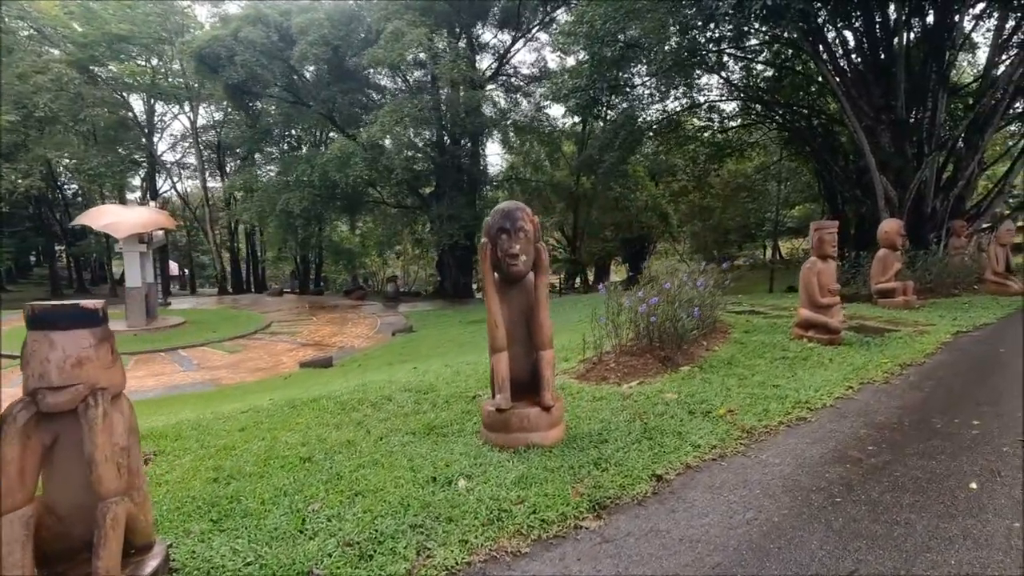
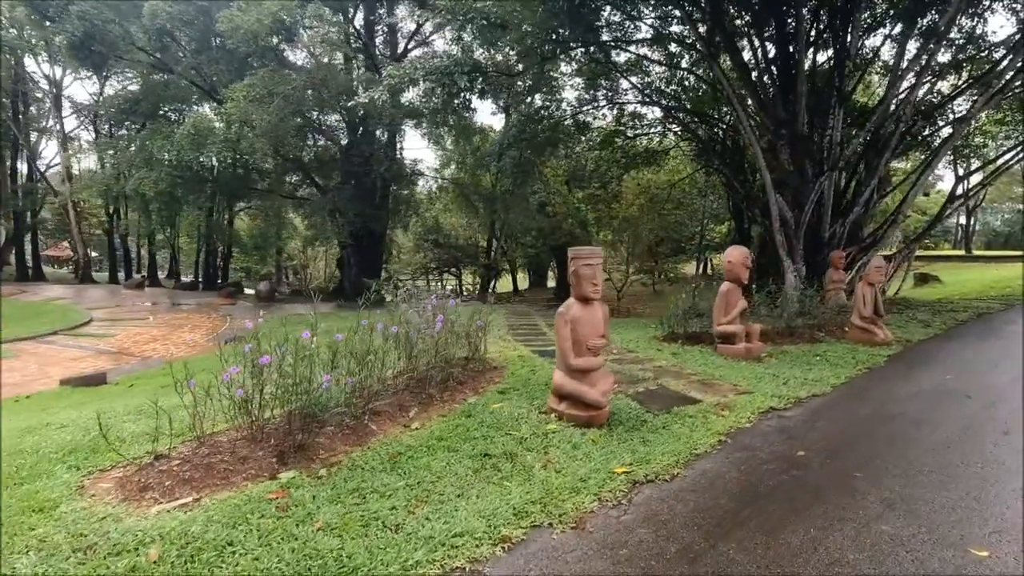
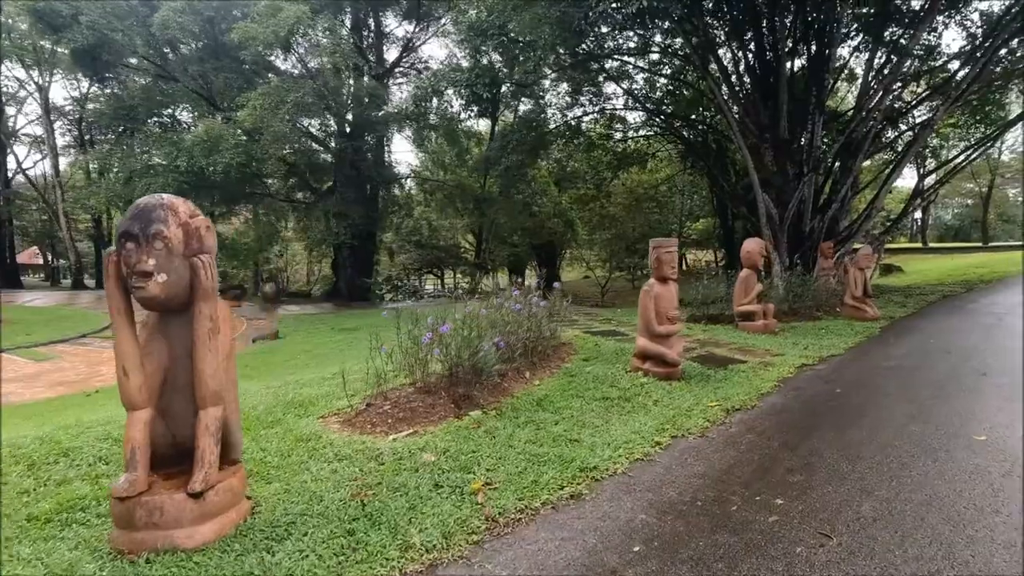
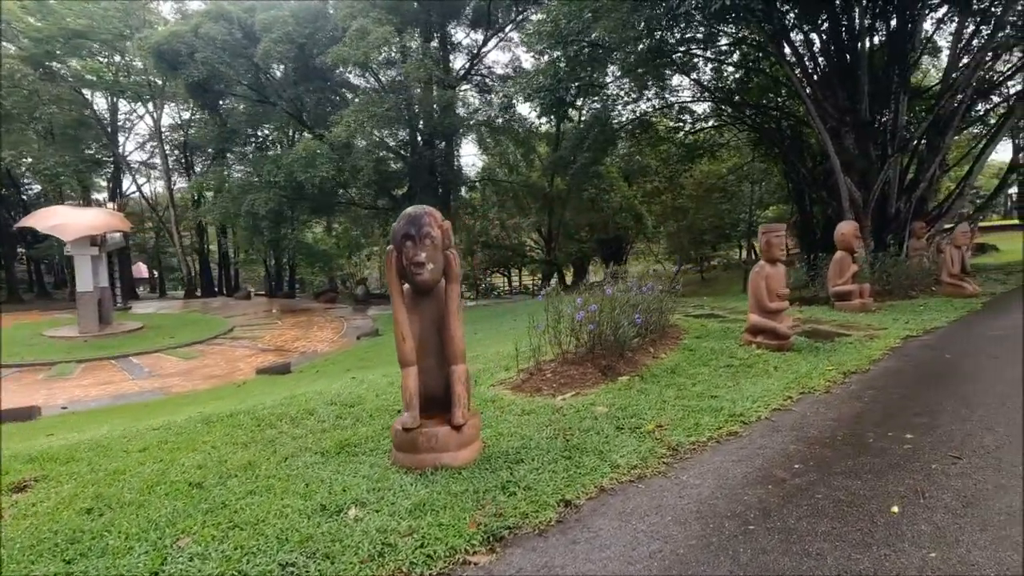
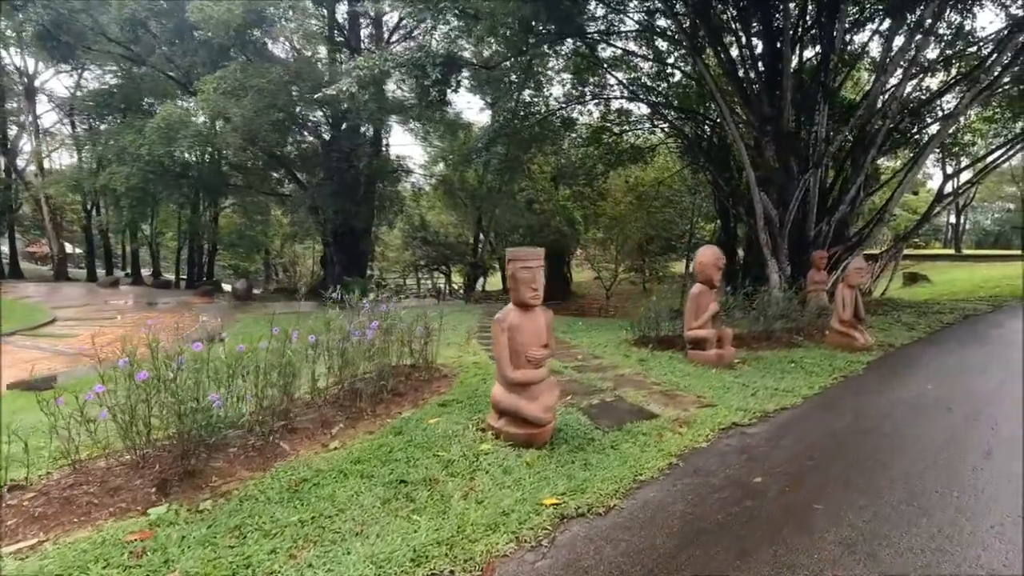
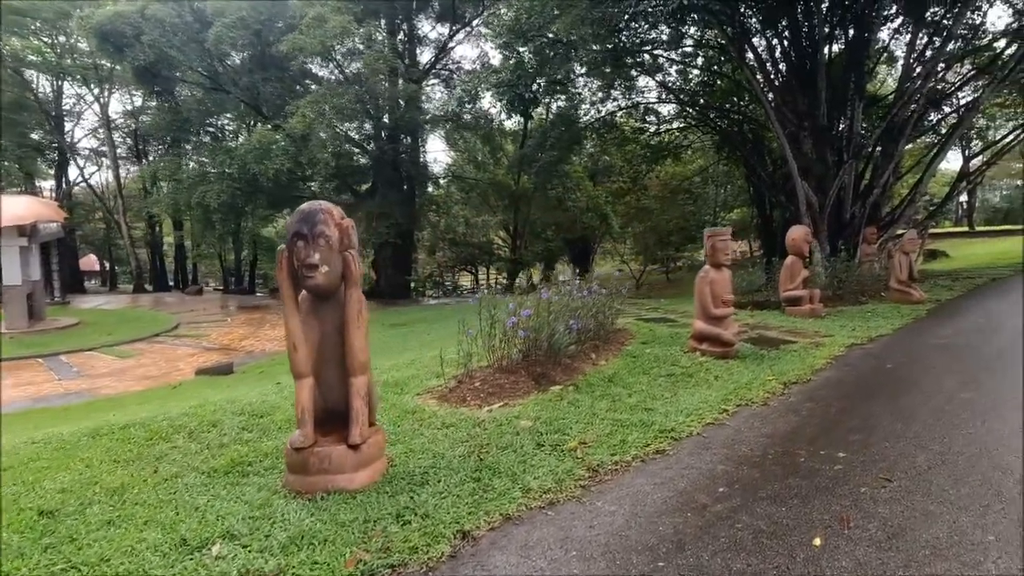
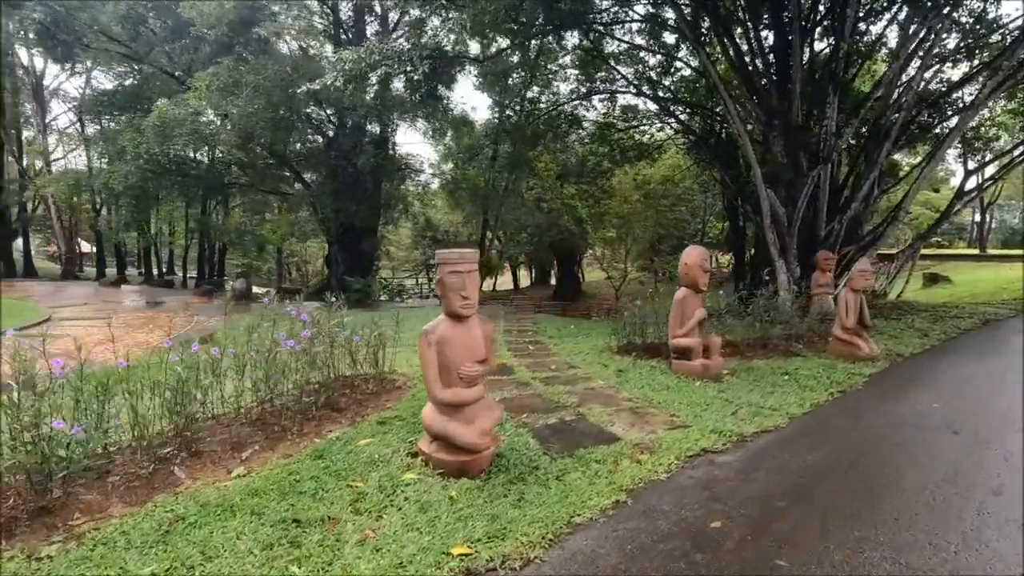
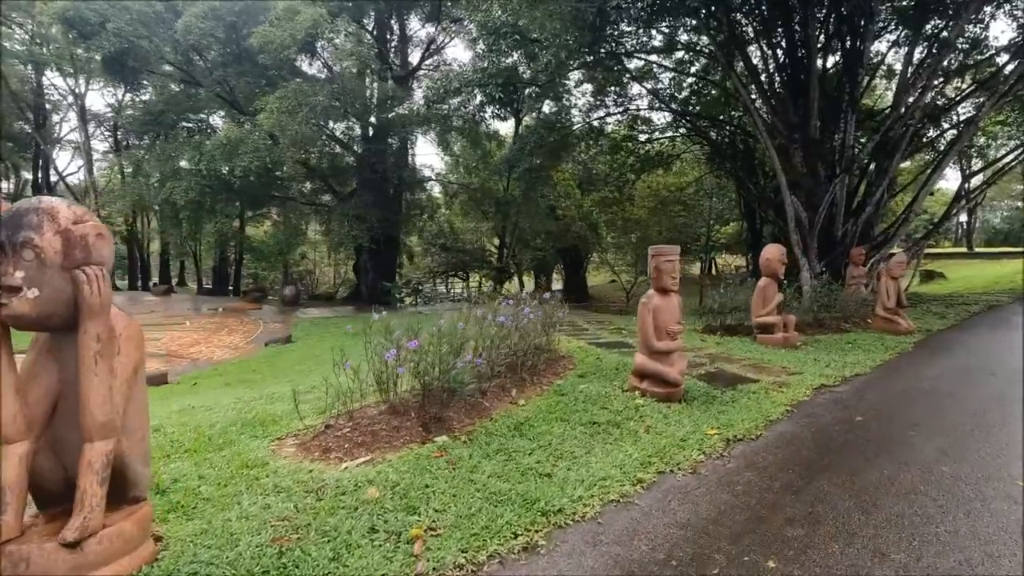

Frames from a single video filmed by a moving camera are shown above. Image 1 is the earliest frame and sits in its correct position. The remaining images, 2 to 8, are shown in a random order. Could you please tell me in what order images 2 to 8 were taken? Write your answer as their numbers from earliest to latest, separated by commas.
4, 6, 3, 8, 2, 5, 7
